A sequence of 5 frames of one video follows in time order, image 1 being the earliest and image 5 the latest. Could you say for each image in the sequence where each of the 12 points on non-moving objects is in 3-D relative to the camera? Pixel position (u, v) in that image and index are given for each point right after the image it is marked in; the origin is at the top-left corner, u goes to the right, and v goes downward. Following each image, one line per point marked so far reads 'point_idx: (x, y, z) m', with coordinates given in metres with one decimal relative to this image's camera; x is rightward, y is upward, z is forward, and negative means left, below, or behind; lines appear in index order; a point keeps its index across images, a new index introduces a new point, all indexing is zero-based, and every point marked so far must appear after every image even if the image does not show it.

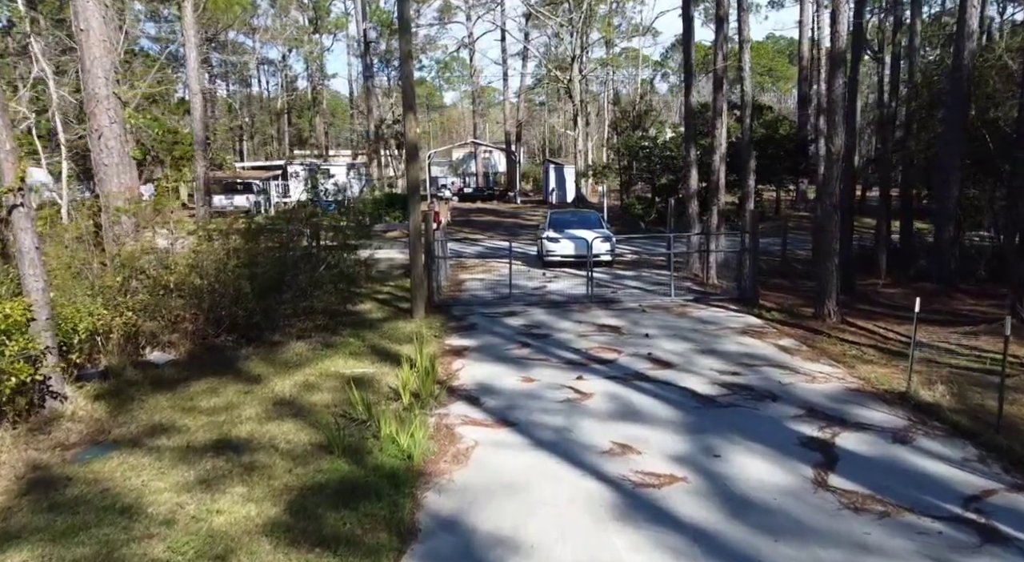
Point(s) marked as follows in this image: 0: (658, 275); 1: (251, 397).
0: (+2.8, +0.1, +14.7) m
1: (-2.6, -1.2, +7.5) m
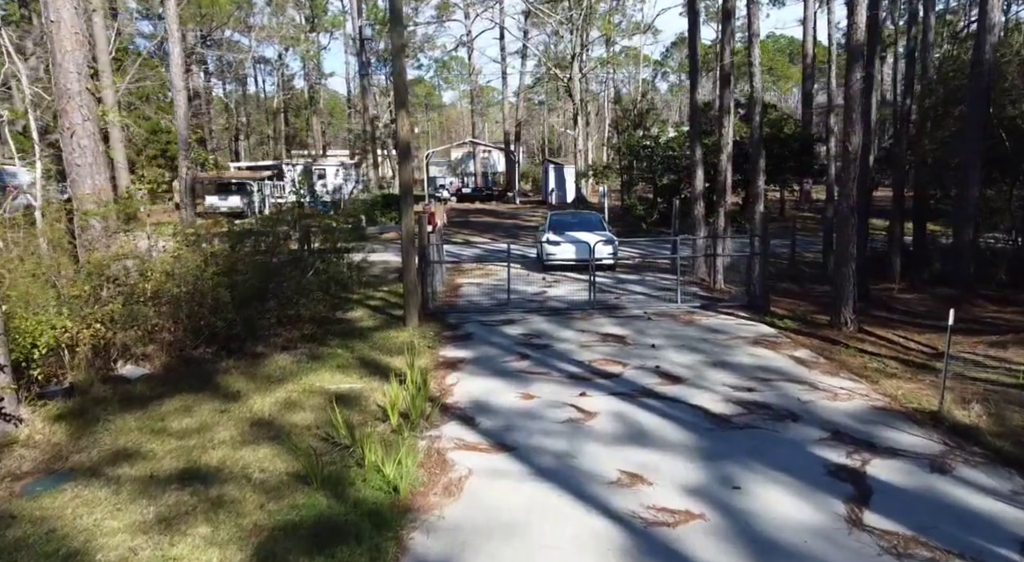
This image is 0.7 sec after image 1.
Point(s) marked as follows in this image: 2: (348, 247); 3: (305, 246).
0: (+2.8, 0.0, +14.1) m
1: (-2.6, -1.2, +6.9) m
2: (-2.4, +0.5, +10.9) m
3: (-2.8, +0.5, +10.3) m
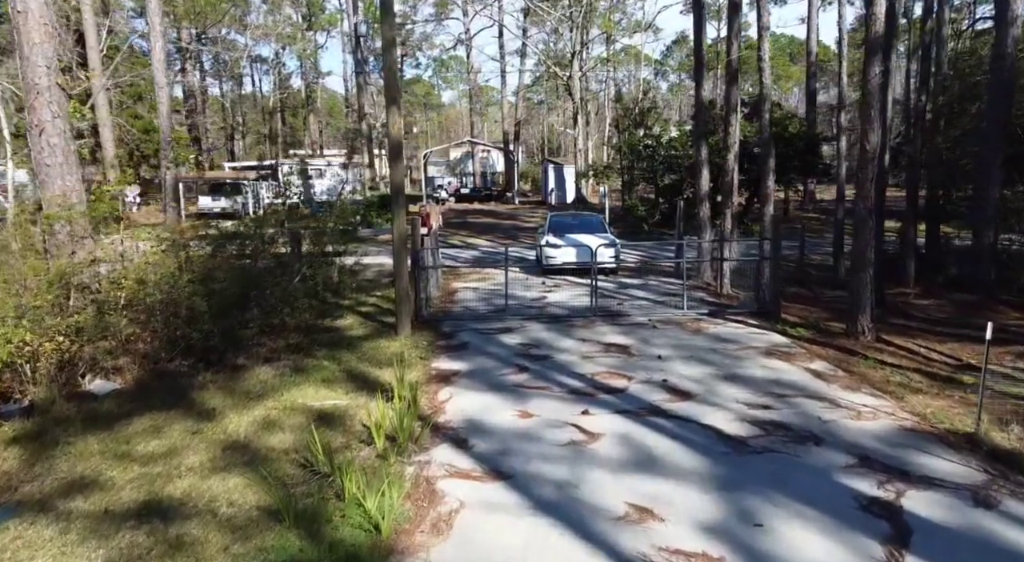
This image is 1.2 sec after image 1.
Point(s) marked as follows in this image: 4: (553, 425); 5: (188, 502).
0: (+2.8, -0.1, +13.5) m
1: (-2.6, -1.3, +6.4) m
2: (-2.4, +0.4, +10.3) m
3: (-2.8, +0.4, +9.7) m
4: (+0.4, -1.3, +6.7) m
5: (-2.2, -1.5, +5.1) m
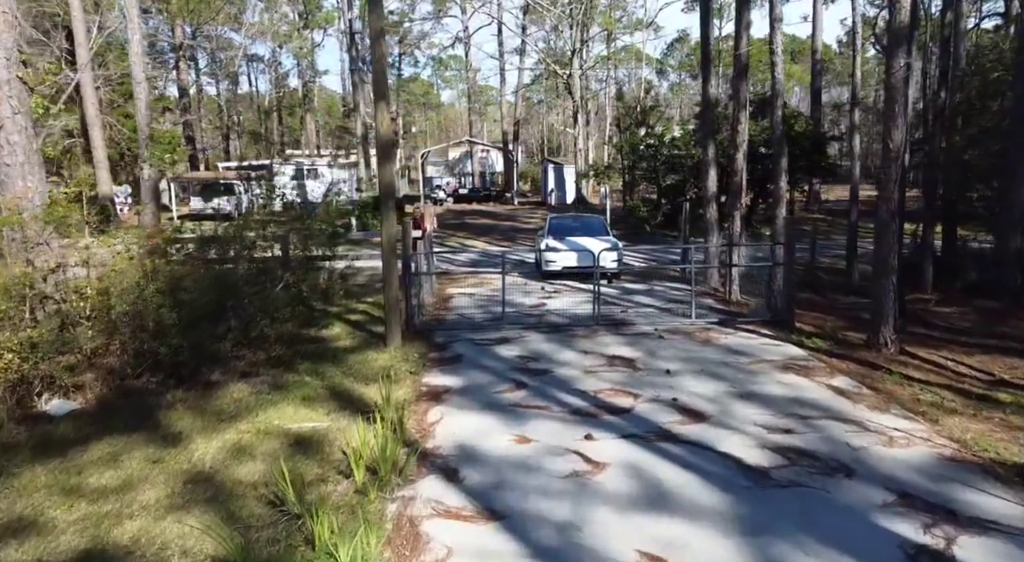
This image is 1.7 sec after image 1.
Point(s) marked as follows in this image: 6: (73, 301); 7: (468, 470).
0: (+2.7, -0.2, +12.9) m
1: (-2.7, -1.4, +5.7) m
2: (-2.4, +0.3, +9.7) m
3: (-2.8, +0.3, +9.1) m
4: (+0.3, -1.4, +6.1) m
5: (-2.2, -1.6, +4.5) m
6: (-4.1, -0.2, +7.1) m
7: (-0.3, -1.4, +5.8) m
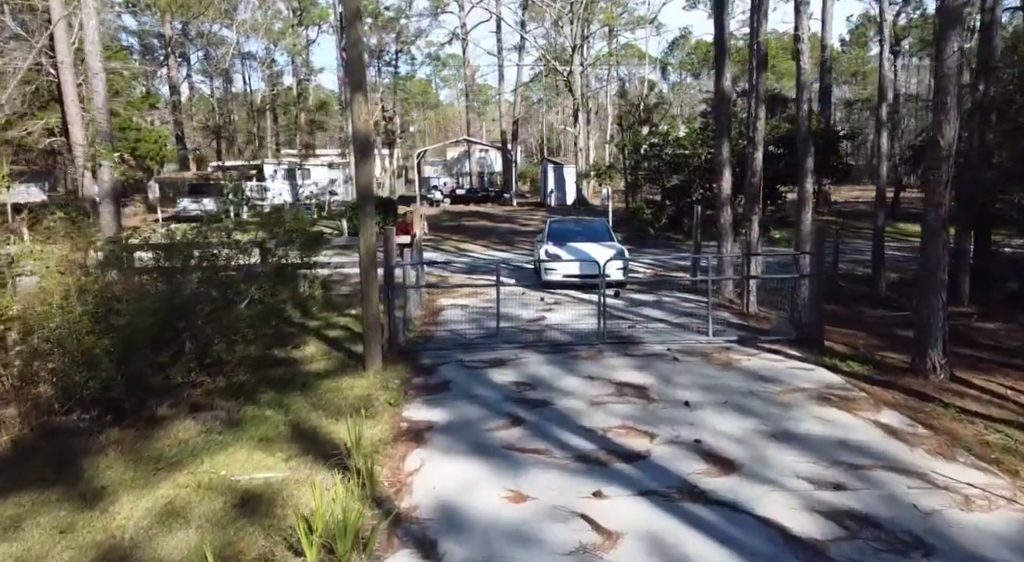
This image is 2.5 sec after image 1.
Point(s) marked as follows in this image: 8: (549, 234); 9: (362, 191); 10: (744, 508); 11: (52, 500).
0: (+2.7, -0.3, +11.8) m
1: (-2.7, -1.6, +4.6) m
2: (-2.5, +0.1, +8.6) m
3: (-2.9, +0.1, +8.0) m
4: (+0.3, -1.5, +4.9) m
5: (-2.3, -1.7, +3.4) m
6: (-4.2, -0.3, +5.9) m
7: (-0.4, -1.6, +4.7) m
8: (+0.7, +0.9, +14.9) m
9: (-1.6, +1.0, +8.3) m
10: (+1.5, -1.5, +5.0) m
11: (-3.1, -1.5, +5.2) m
